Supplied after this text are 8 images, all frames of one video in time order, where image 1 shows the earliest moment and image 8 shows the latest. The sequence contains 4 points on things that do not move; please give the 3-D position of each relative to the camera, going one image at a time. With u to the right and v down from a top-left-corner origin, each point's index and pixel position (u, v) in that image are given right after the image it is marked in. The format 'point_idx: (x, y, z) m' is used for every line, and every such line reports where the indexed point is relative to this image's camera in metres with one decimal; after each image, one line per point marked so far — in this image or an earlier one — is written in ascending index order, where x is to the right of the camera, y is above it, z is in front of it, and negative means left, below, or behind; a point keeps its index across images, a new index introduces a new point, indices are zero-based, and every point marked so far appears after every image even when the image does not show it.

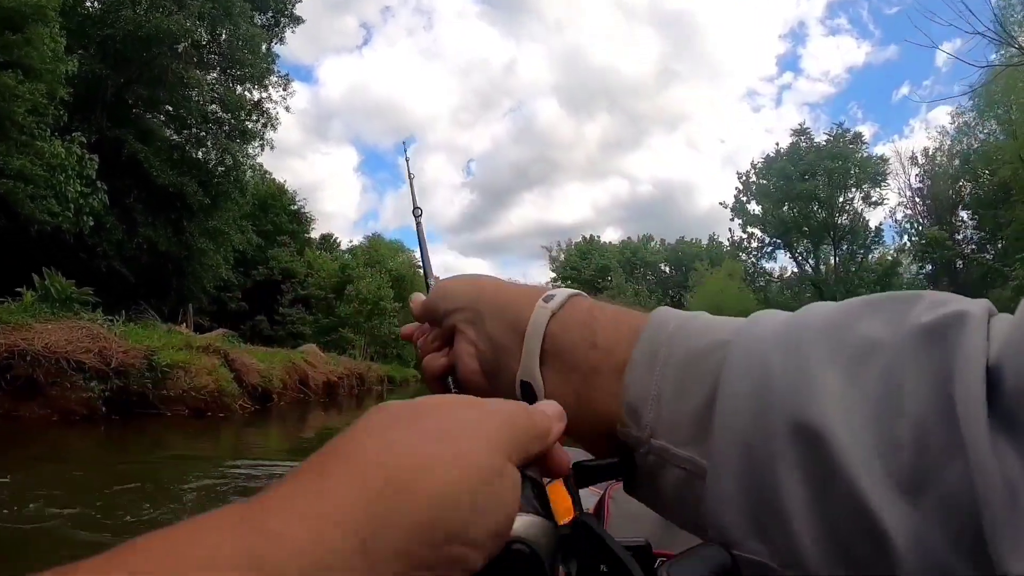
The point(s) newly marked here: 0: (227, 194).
0: (-6.7, +2.2, +15.8) m
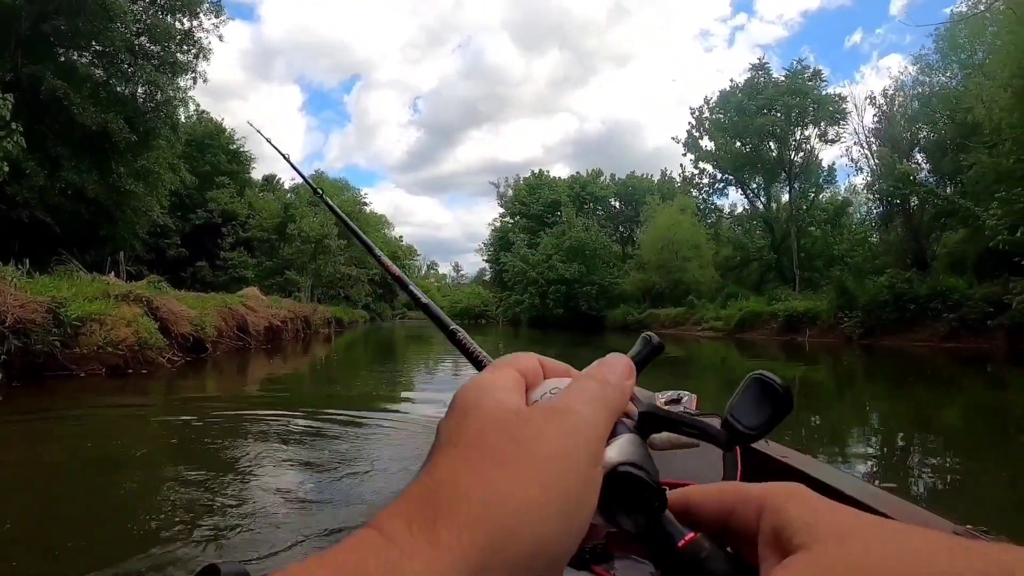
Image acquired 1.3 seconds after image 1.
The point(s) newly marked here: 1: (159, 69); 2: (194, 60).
0: (-7.6, +3.3, +14.6) m
1: (-7.2, +4.5, +14.1) m
2: (-6.9, +5.1, +15.1) m
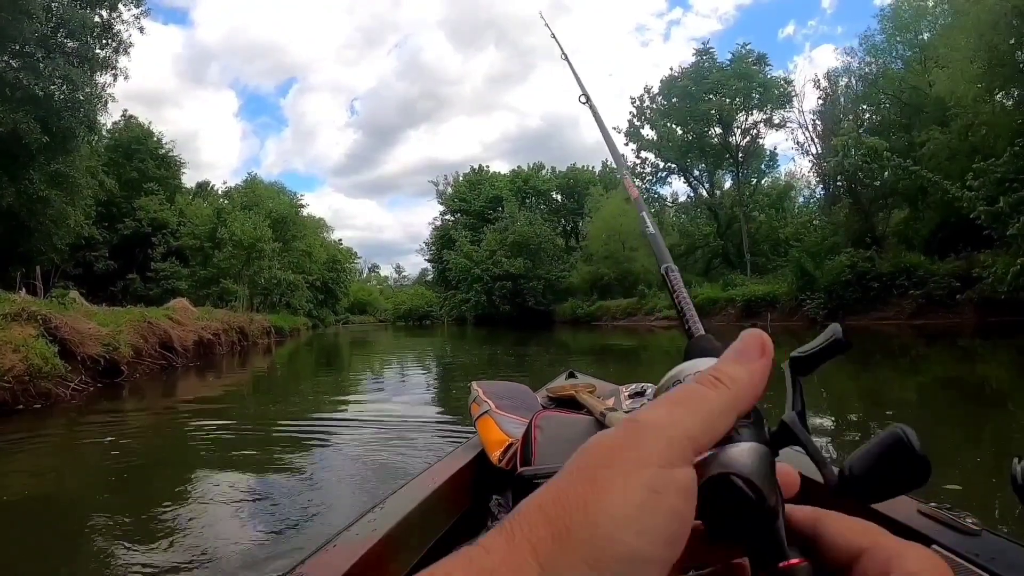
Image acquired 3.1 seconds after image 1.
0: (-8.7, +3.0, +13.4) m
1: (-8.4, +4.2, +12.8) m
2: (-8.1, +4.8, +13.8) m
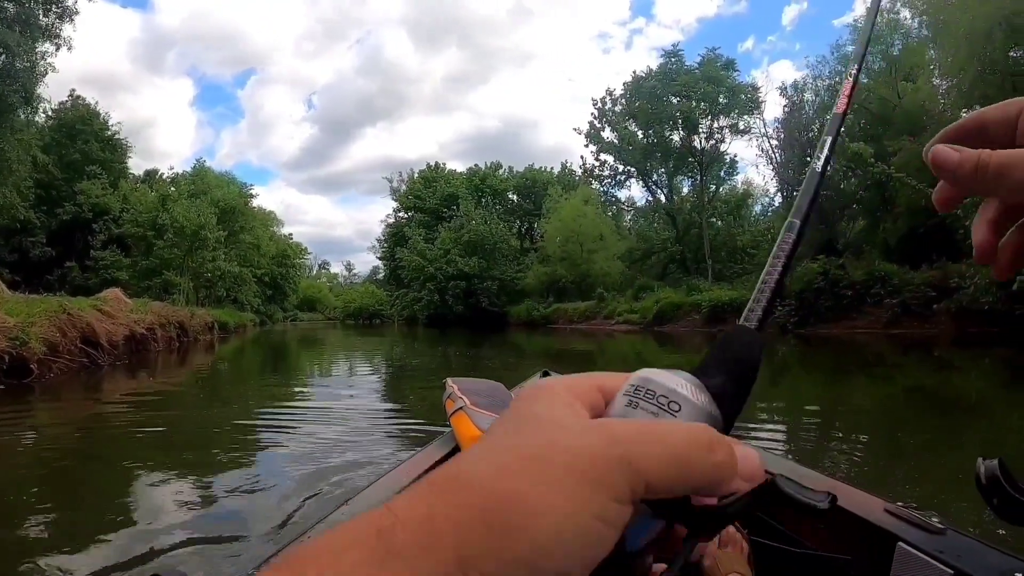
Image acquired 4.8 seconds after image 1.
0: (-9.3, +3.2, +12.2) m
1: (-8.9, +4.4, +11.7) m
2: (-8.8, +5.0, +12.7) m
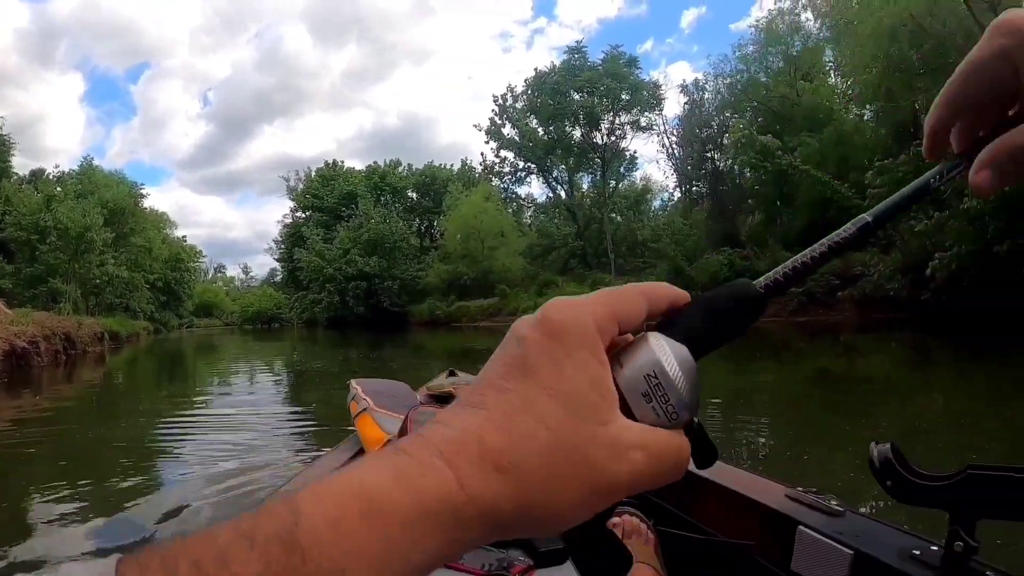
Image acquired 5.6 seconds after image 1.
0: (-10.7, +3.0, +10.6) m
1: (-10.3, +4.2, +10.2) m
2: (-10.3, +4.8, +11.2) m
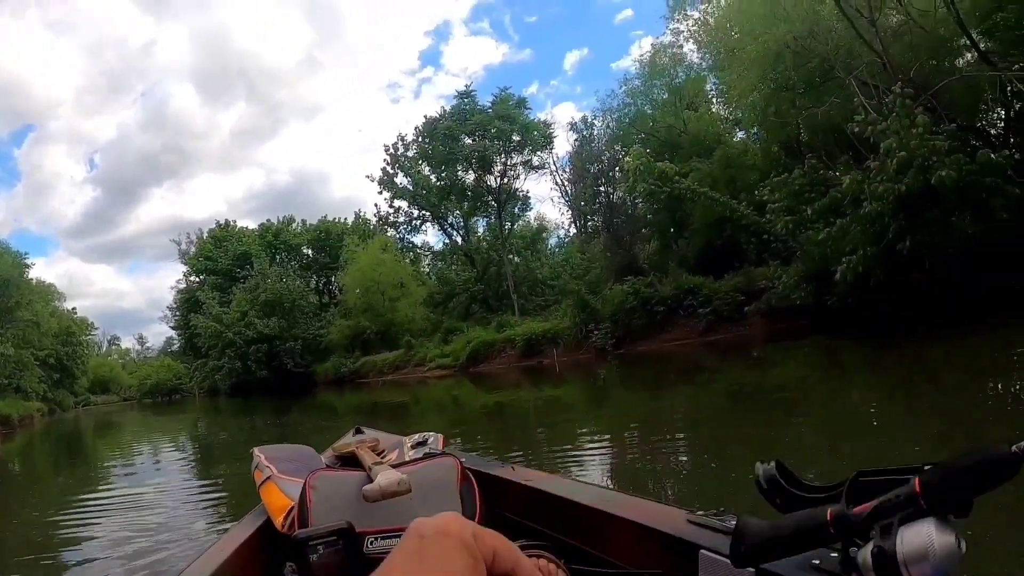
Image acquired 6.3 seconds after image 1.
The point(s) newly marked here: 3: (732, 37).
0: (-12.0, +1.5, +9.3) m
1: (-11.6, +2.8, +9.0) m
2: (-11.8, +3.3, +10.1) m
3: (+5.0, +5.7, +15.4) m
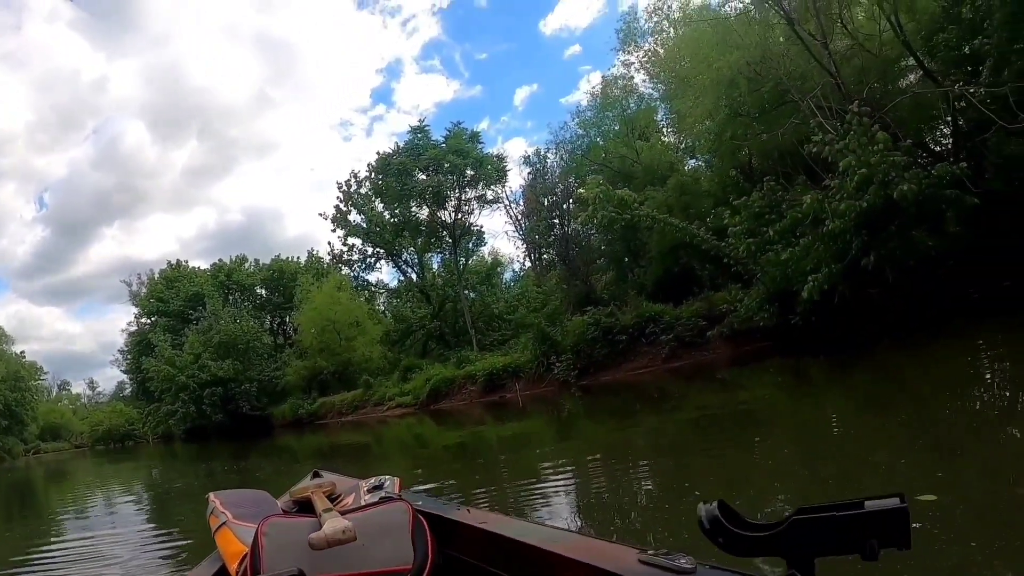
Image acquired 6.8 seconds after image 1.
0: (-12.4, +0.8, +8.8) m
1: (-12.1, +2.1, +8.5) m
2: (-12.3, +2.6, +9.6) m
3: (+4.1, +5.2, +15.9) m
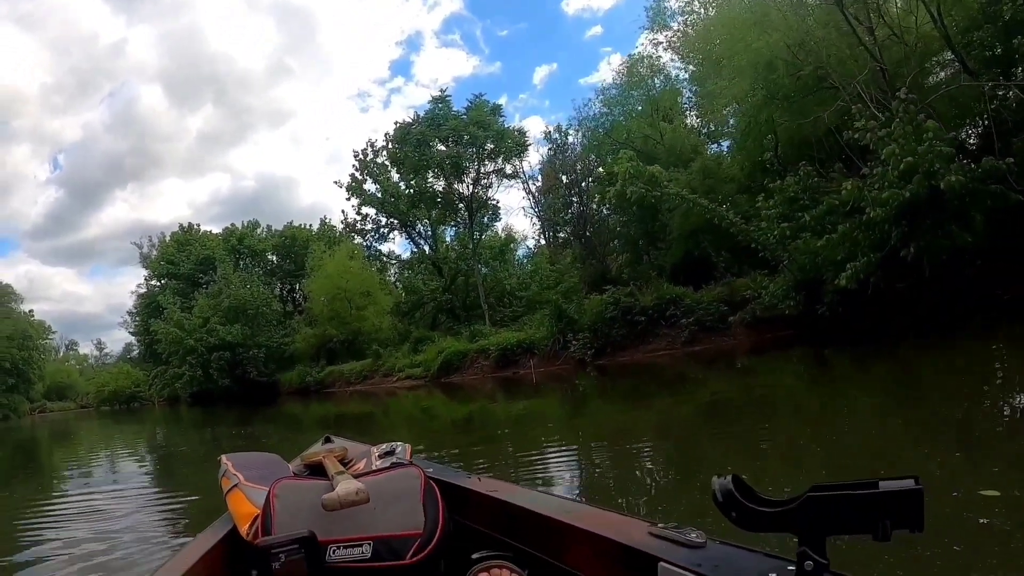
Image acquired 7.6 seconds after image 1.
0: (-12.2, +1.6, +8.7) m
1: (-11.8, +2.9, +8.4) m
2: (-12.0, +3.4, +9.5) m
3: (+4.6, +5.4, +15.5) m
